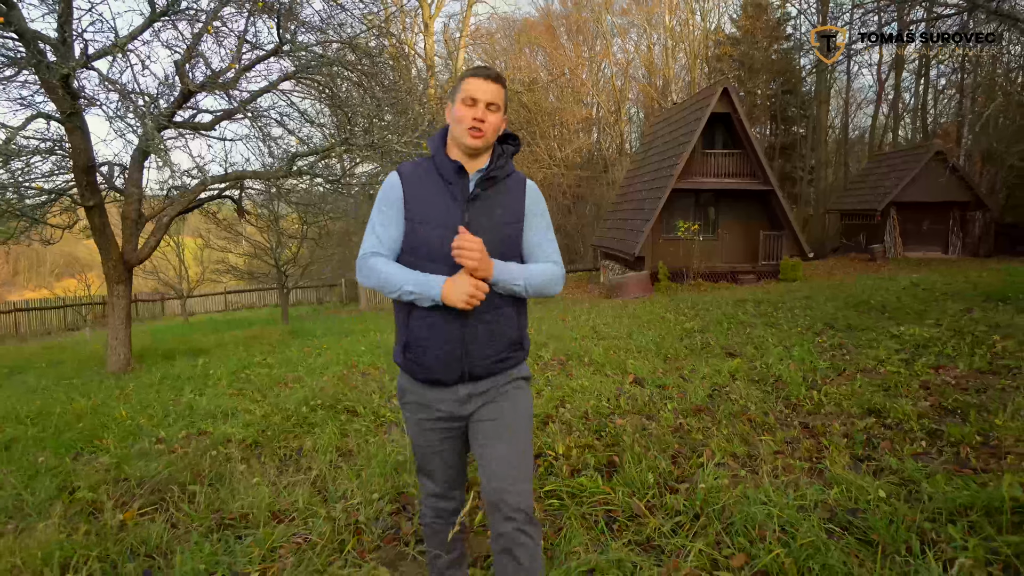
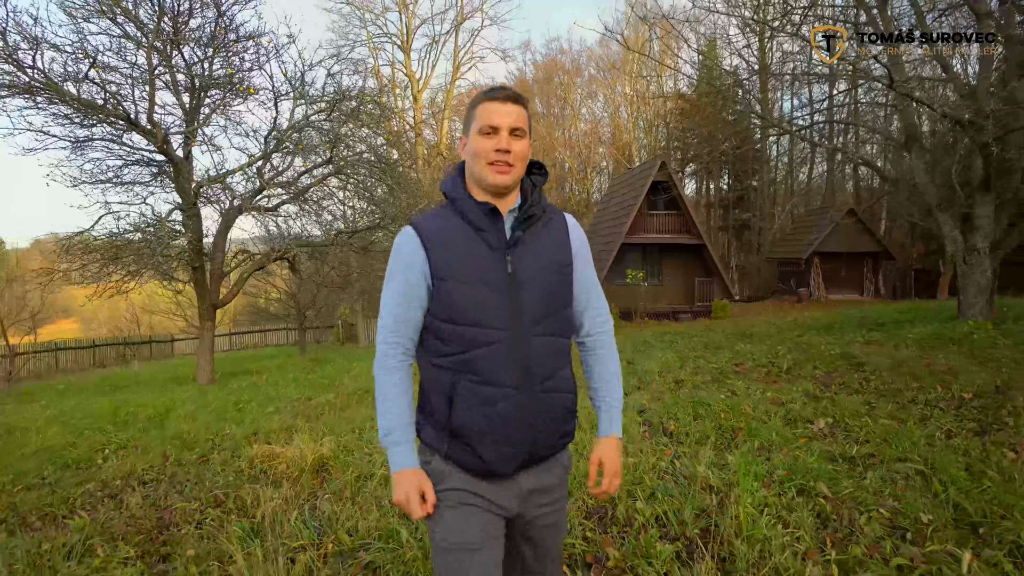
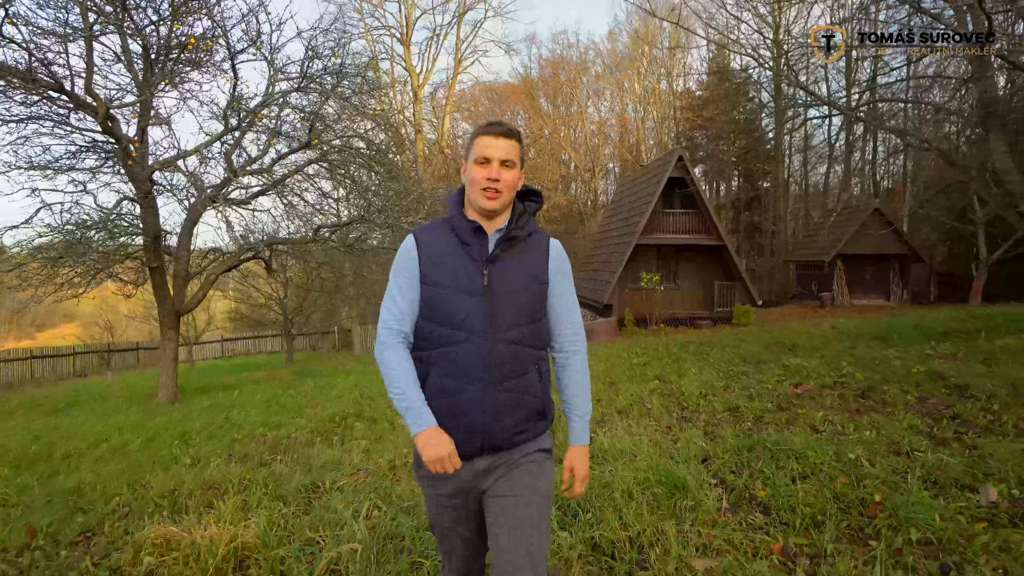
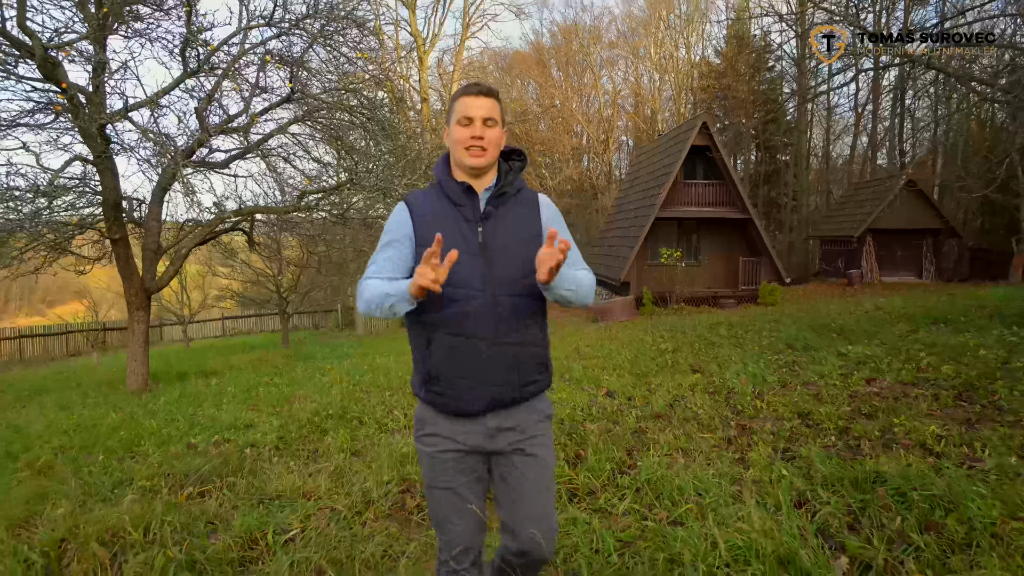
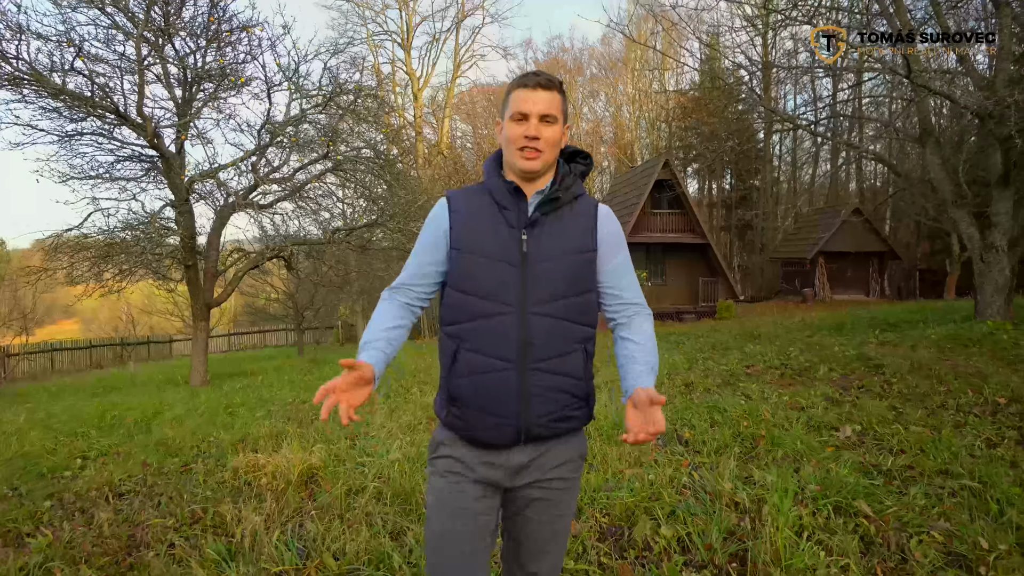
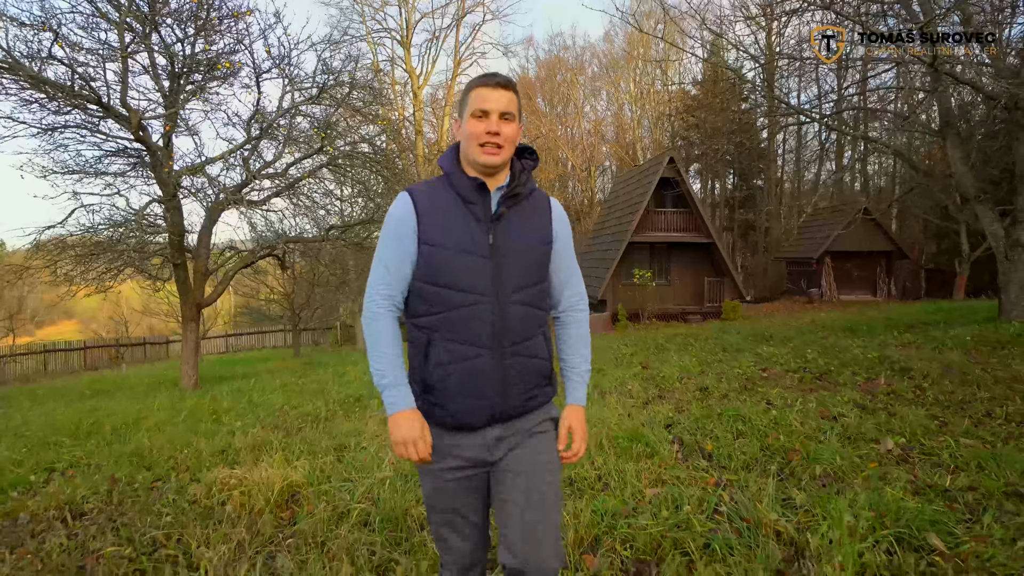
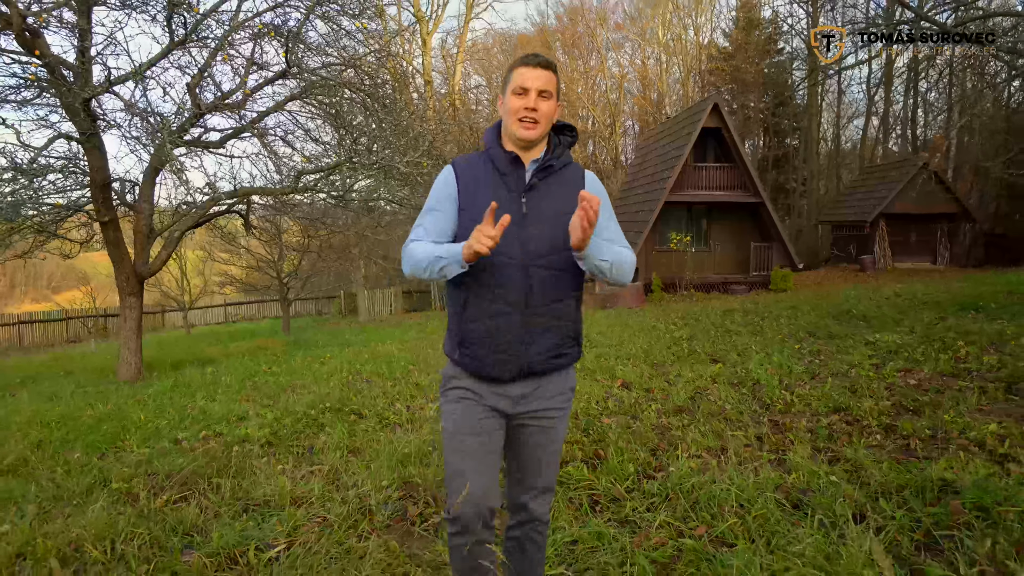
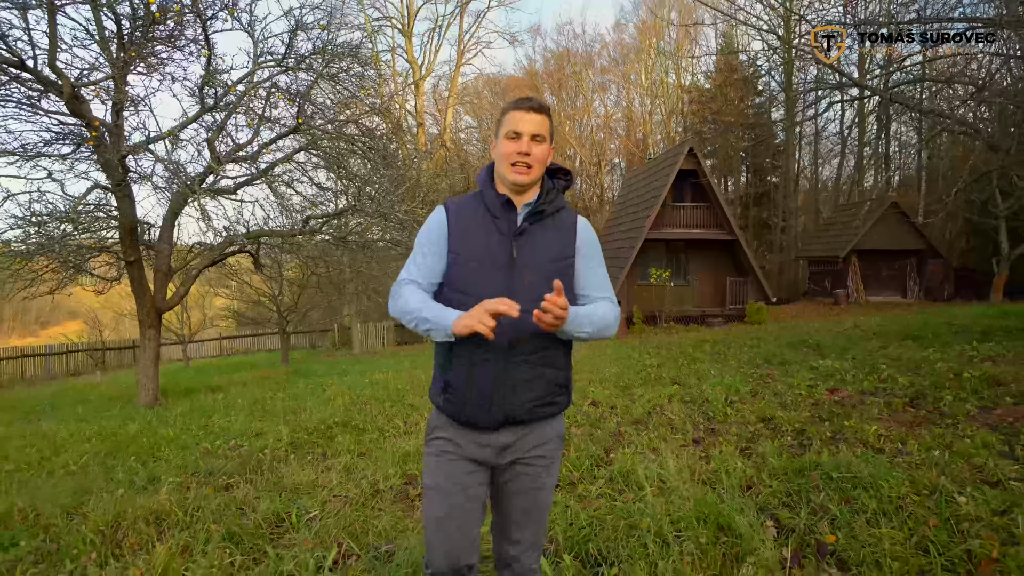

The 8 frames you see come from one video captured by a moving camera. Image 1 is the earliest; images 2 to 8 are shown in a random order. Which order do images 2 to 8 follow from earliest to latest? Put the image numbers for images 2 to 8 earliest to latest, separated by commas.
7, 4, 8, 3, 6, 5, 2
